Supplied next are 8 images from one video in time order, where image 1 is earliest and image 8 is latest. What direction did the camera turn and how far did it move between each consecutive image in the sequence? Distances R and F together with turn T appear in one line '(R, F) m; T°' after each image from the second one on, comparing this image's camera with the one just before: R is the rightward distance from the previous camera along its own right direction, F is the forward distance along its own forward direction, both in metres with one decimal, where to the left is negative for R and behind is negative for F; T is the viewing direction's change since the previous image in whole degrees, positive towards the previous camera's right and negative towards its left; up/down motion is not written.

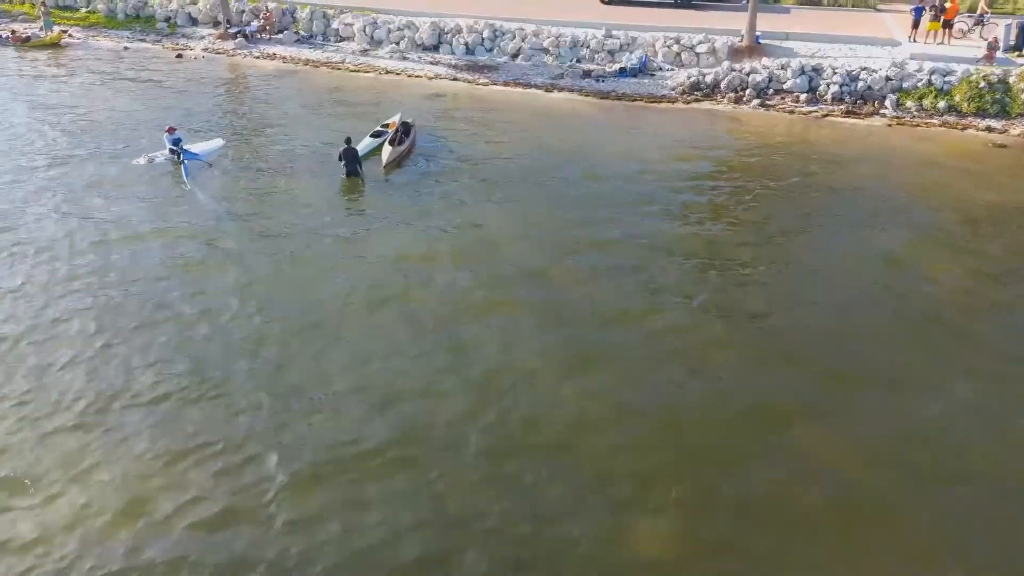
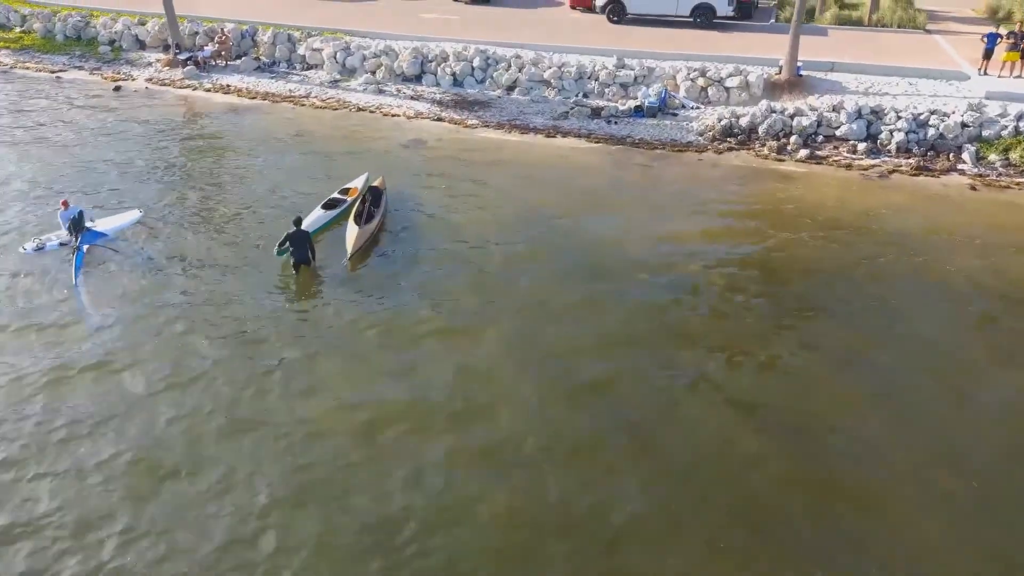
(+0.1, +3.8) m; 0°
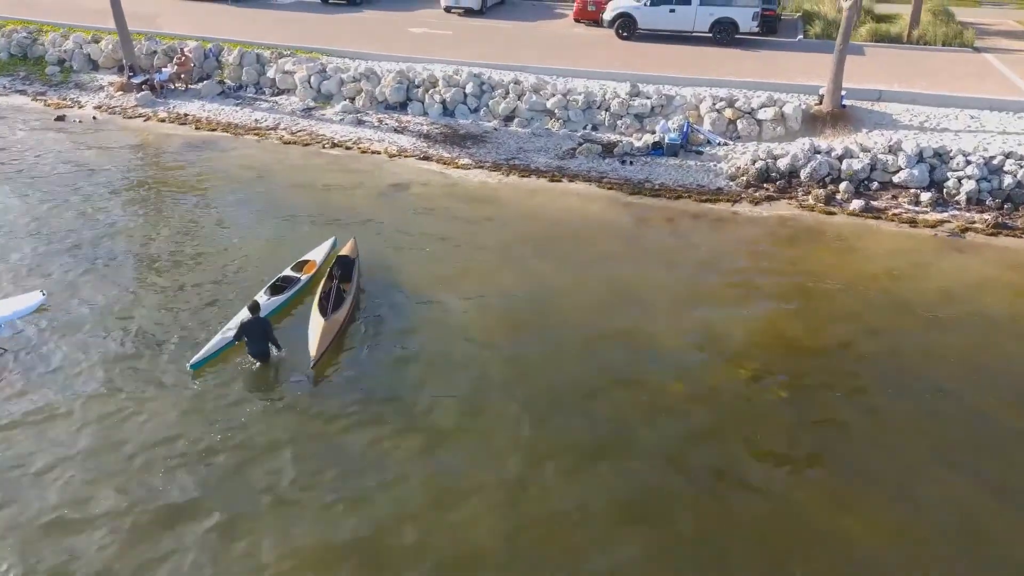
(0.0, +2.8) m; 0°
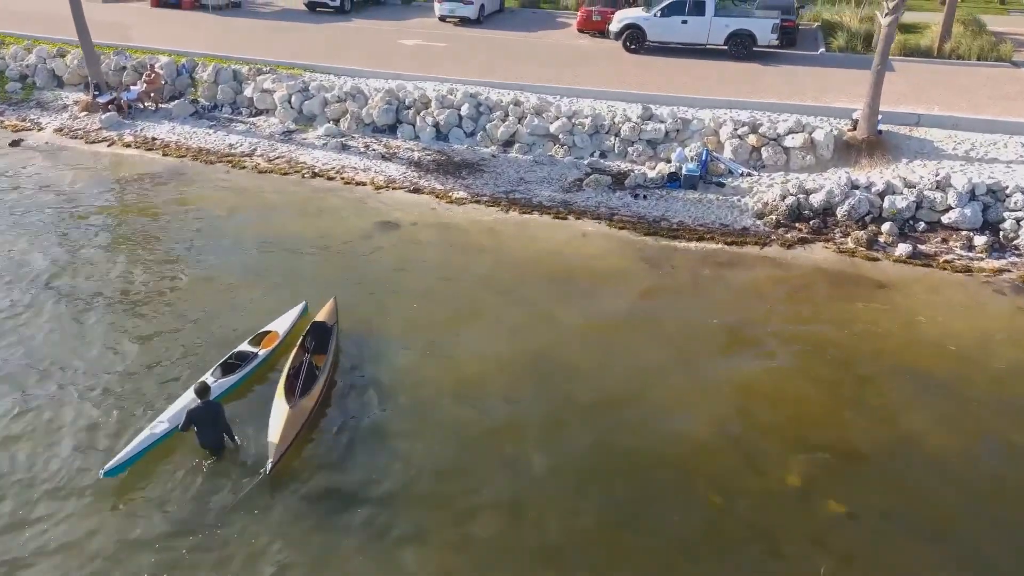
(0.0, +1.7) m; 0°
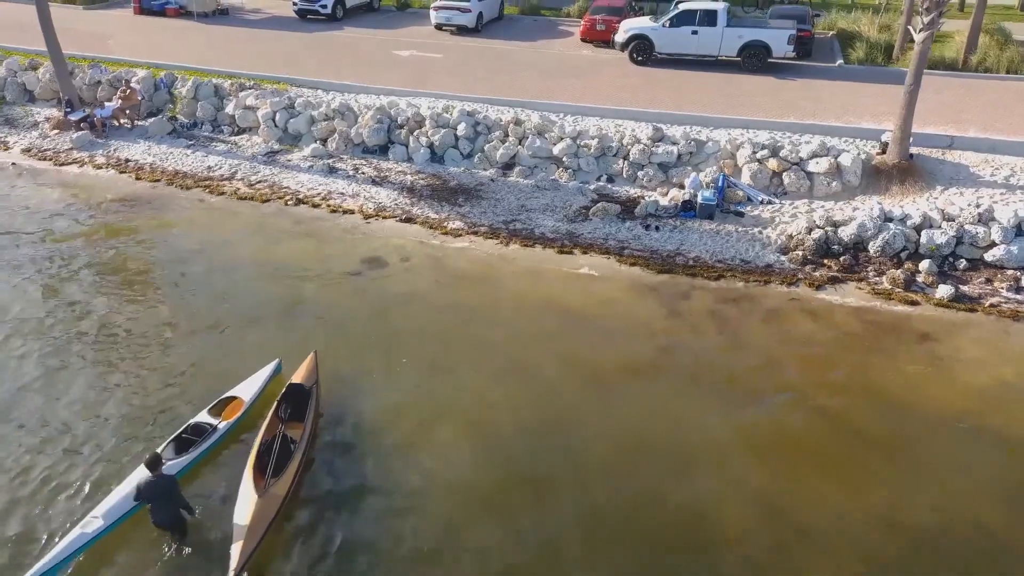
(0.0, +1.2) m; 0°
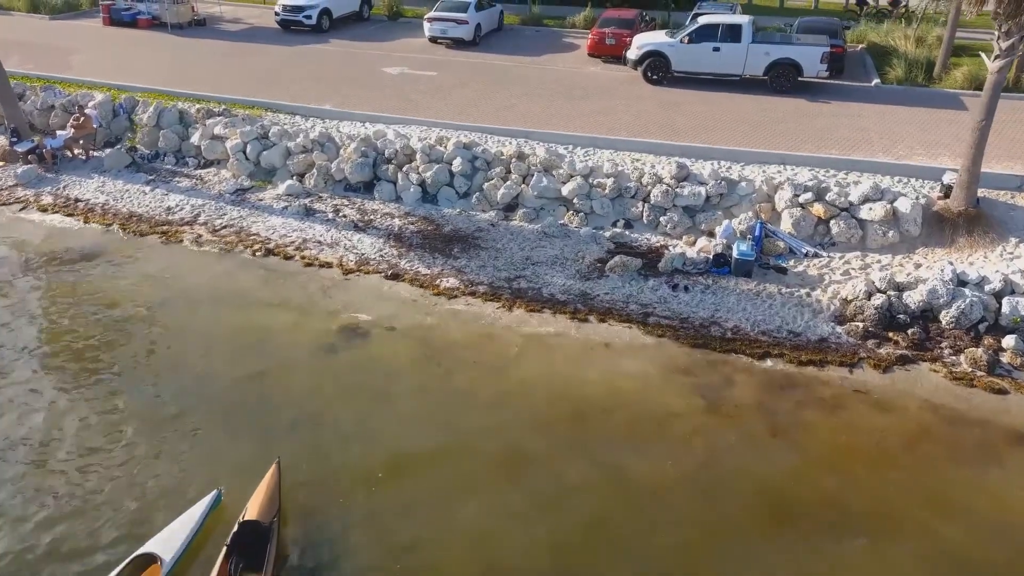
(-0.1, +2.0) m; 0°
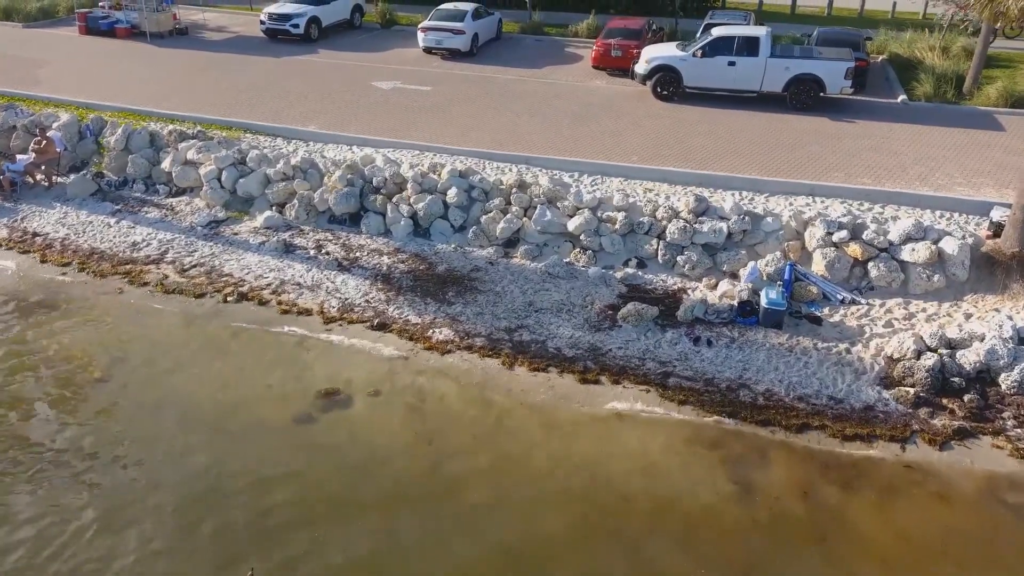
(0.0, +1.3) m; 0°
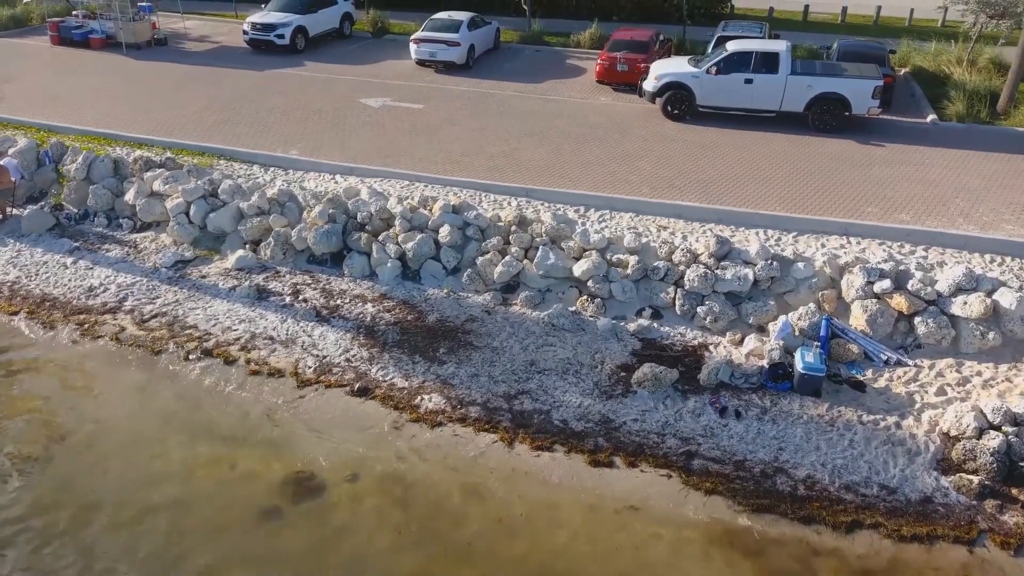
(0.0, +1.3) m; 0°
